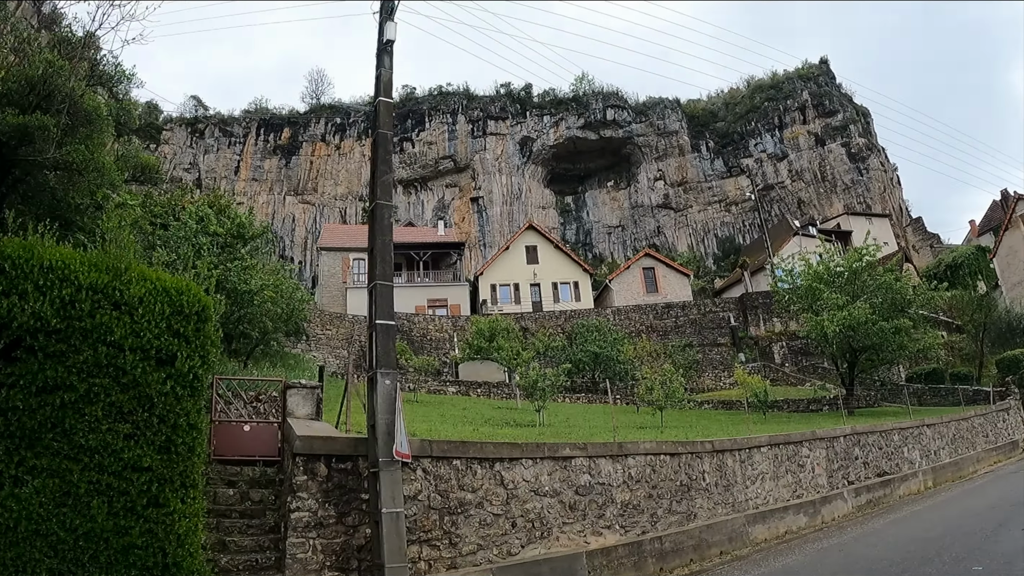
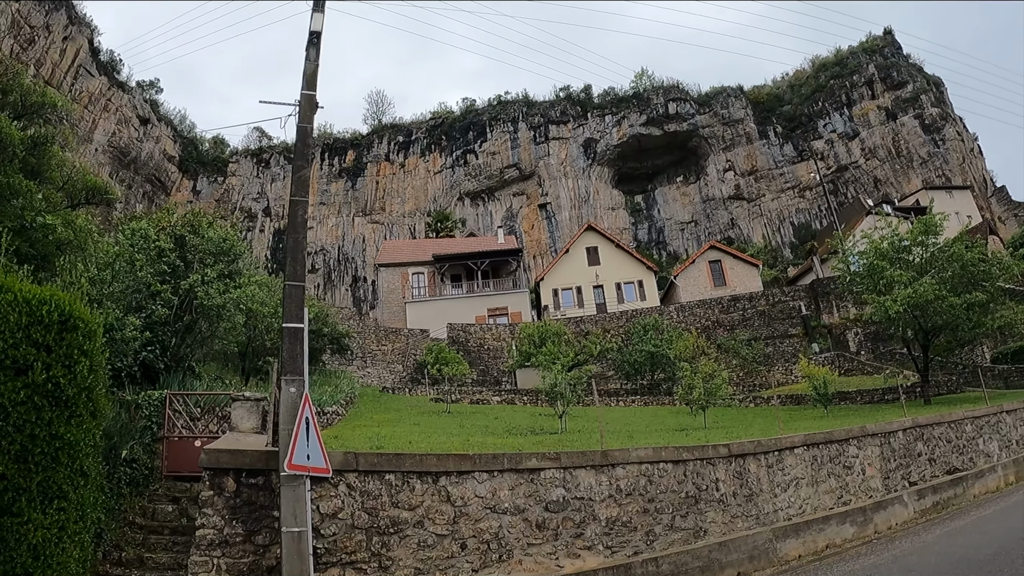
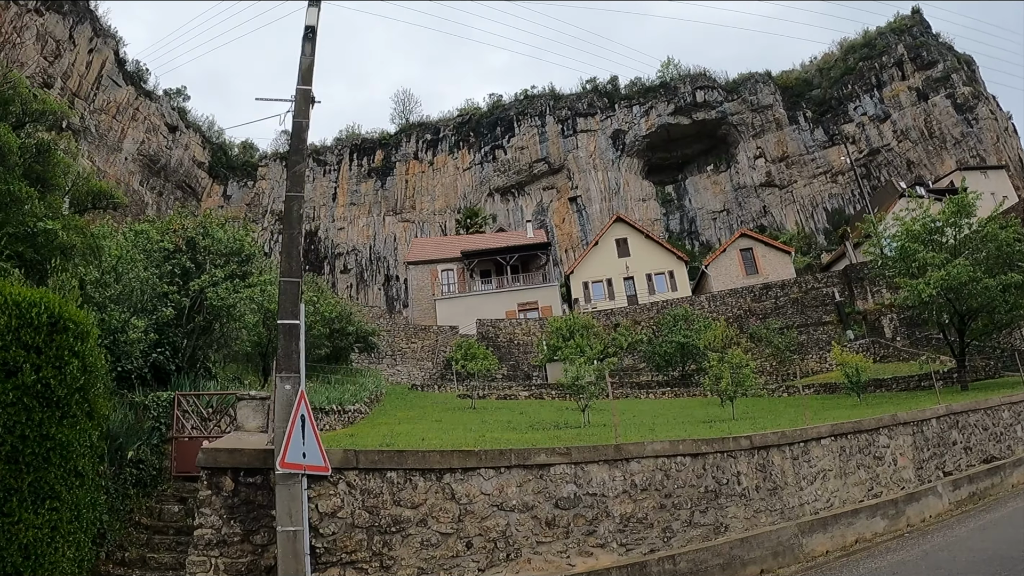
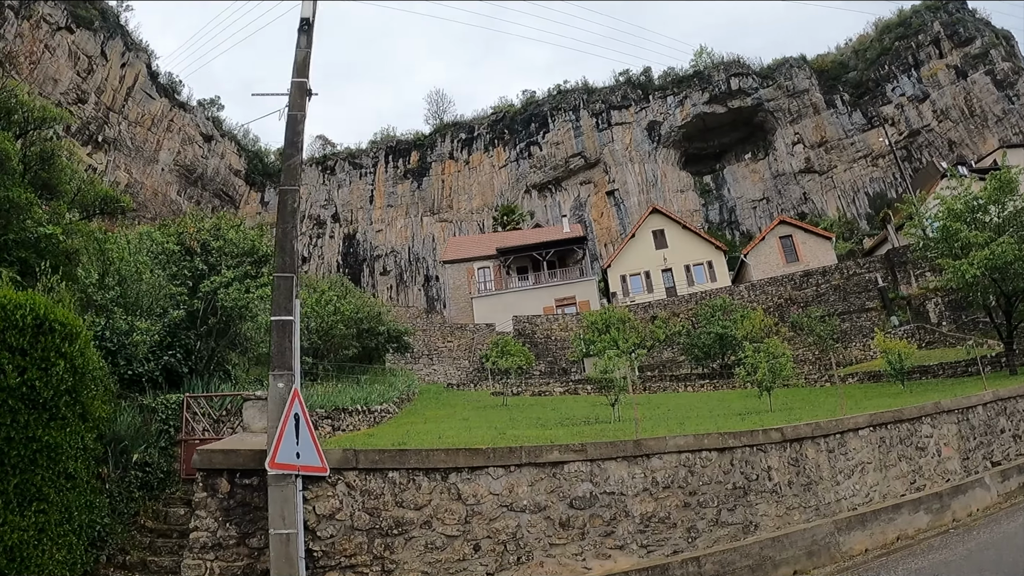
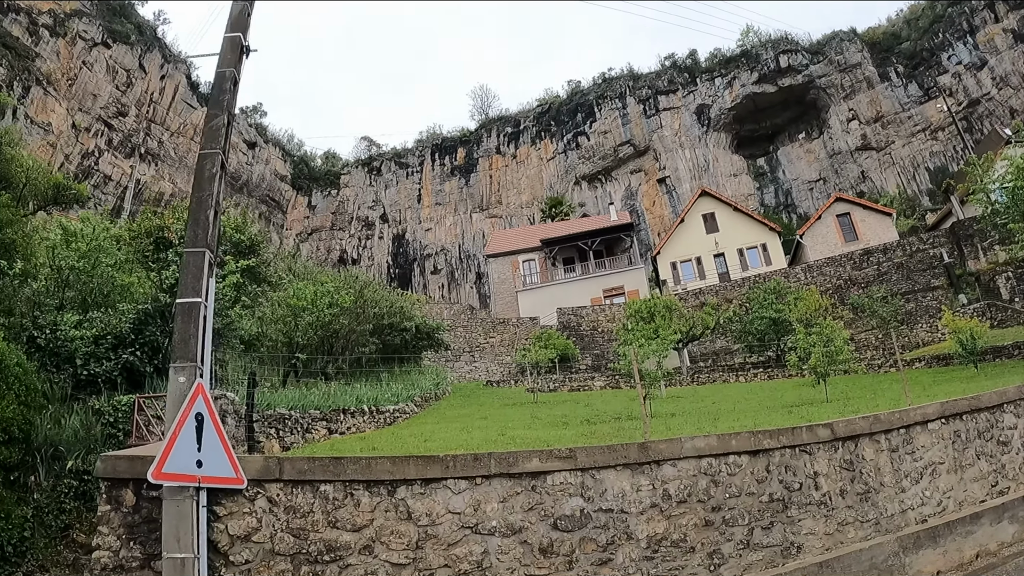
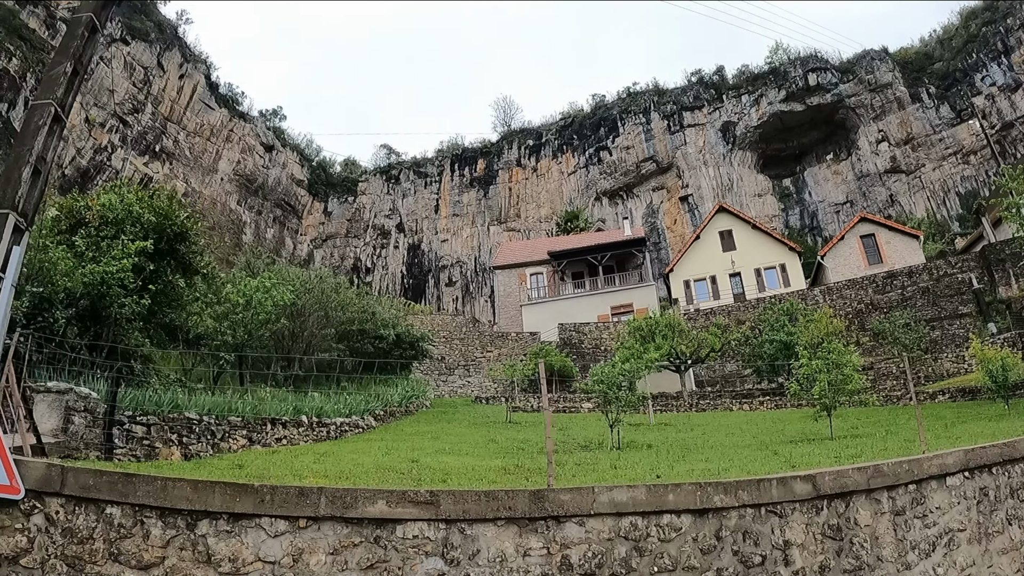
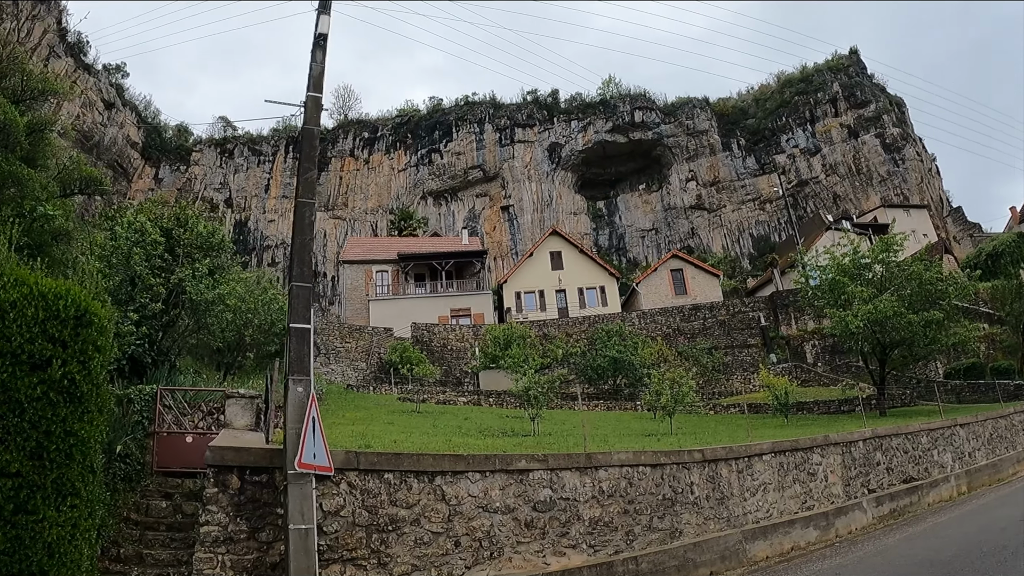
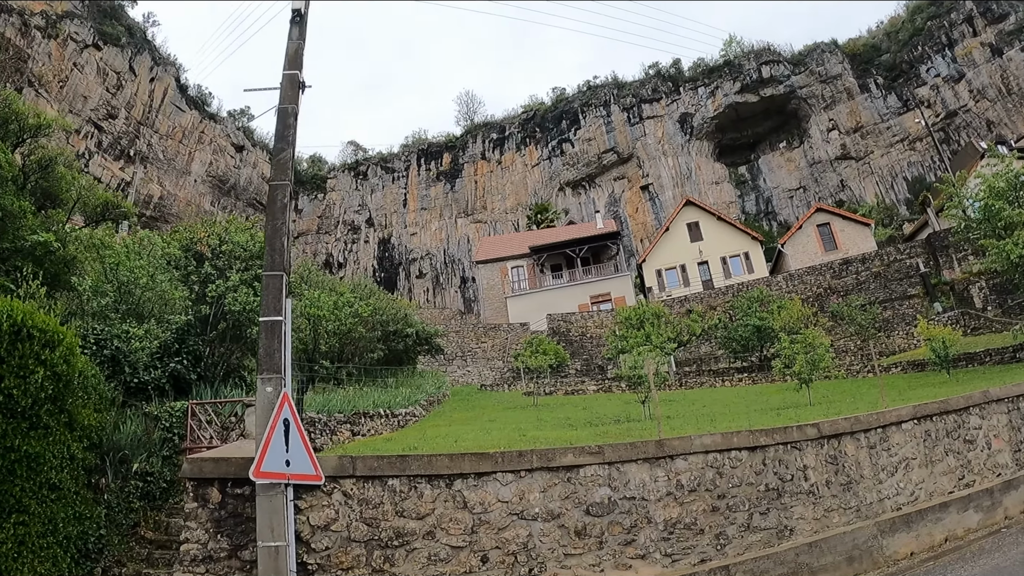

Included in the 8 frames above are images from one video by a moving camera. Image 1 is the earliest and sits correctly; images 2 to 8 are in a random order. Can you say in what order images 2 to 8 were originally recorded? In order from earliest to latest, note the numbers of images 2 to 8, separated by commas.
7, 2, 3, 4, 8, 5, 6
